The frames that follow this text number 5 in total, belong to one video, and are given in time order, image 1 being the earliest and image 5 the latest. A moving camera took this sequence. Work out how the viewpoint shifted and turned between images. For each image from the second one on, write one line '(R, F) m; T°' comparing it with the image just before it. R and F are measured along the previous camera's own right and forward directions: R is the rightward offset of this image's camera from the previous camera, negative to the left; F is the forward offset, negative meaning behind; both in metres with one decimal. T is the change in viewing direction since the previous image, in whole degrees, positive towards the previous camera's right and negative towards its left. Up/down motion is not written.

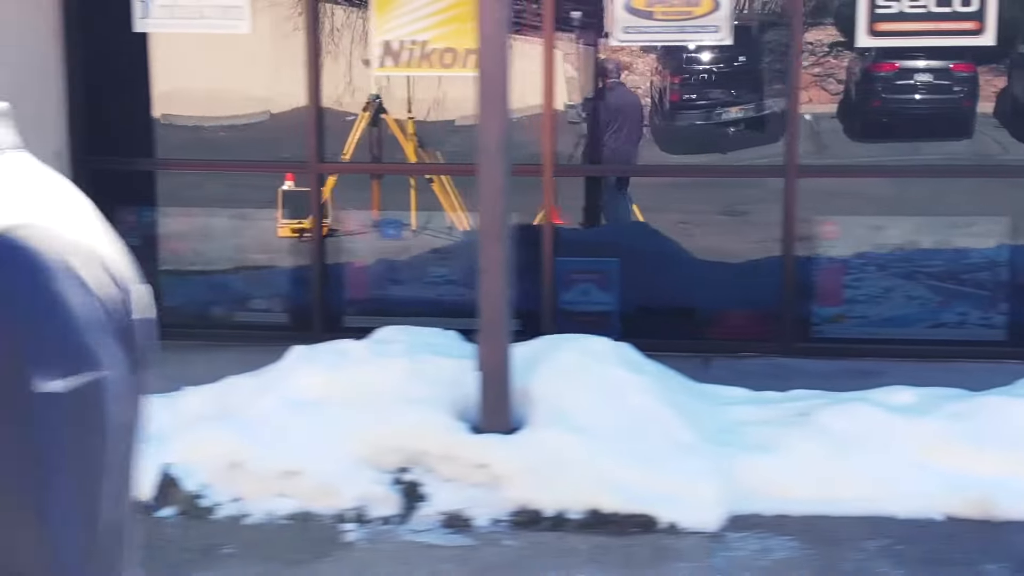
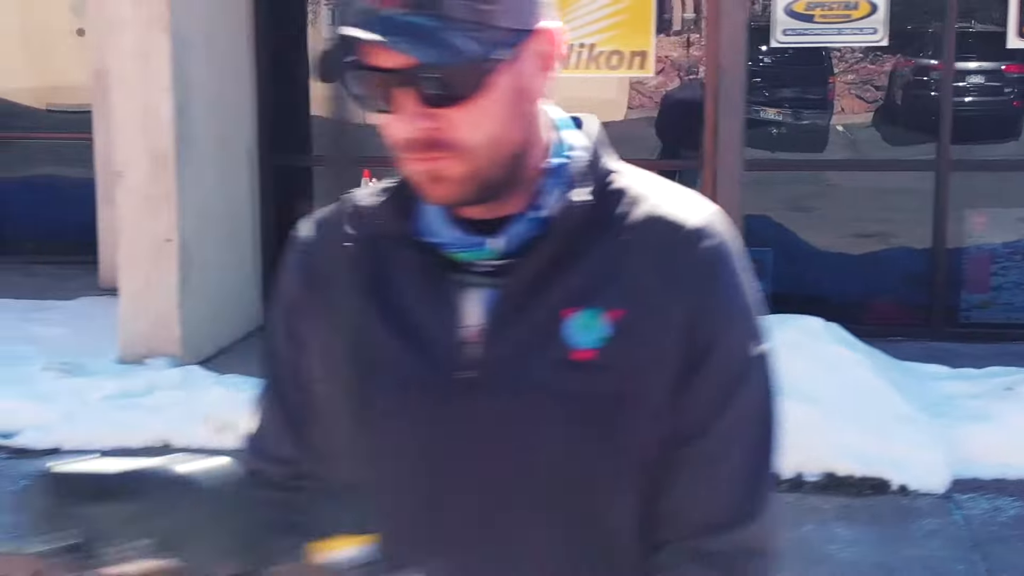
(-0.9, -0.4) m; 0°
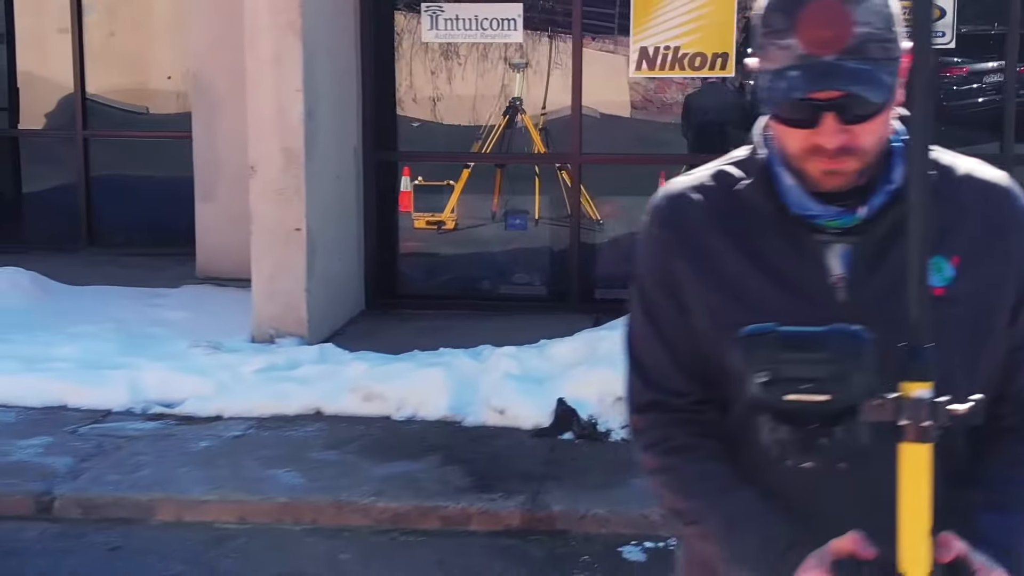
(-0.6, -0.5) m; 0°
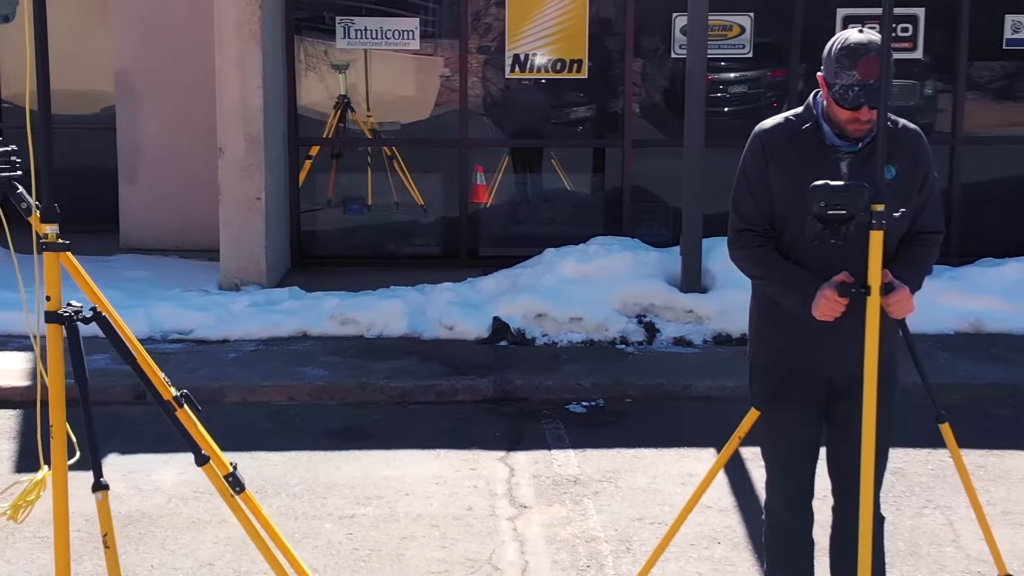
(-1.1, -1.8) m; +11°
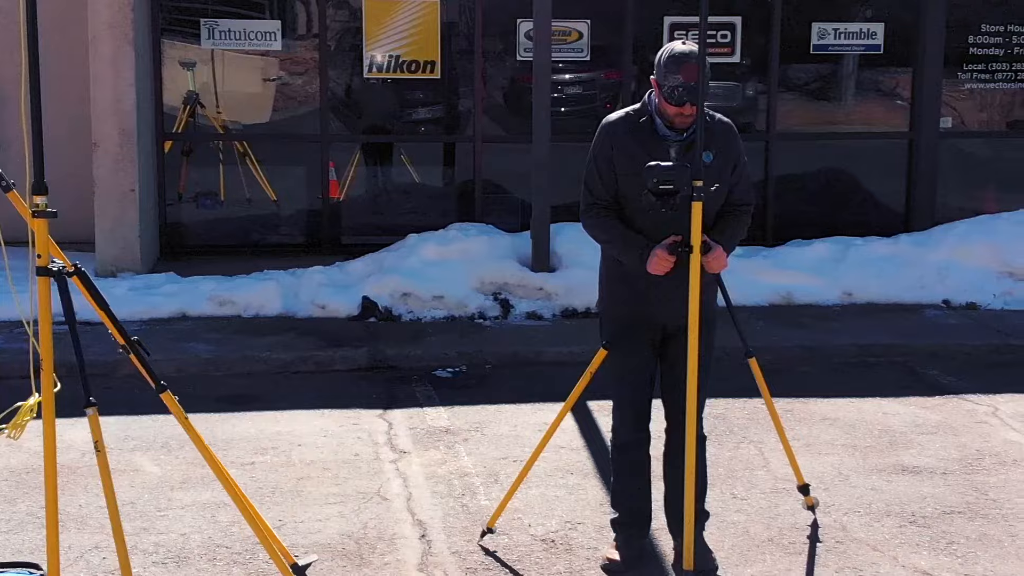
(-0.2, -0.8) m; +7°
